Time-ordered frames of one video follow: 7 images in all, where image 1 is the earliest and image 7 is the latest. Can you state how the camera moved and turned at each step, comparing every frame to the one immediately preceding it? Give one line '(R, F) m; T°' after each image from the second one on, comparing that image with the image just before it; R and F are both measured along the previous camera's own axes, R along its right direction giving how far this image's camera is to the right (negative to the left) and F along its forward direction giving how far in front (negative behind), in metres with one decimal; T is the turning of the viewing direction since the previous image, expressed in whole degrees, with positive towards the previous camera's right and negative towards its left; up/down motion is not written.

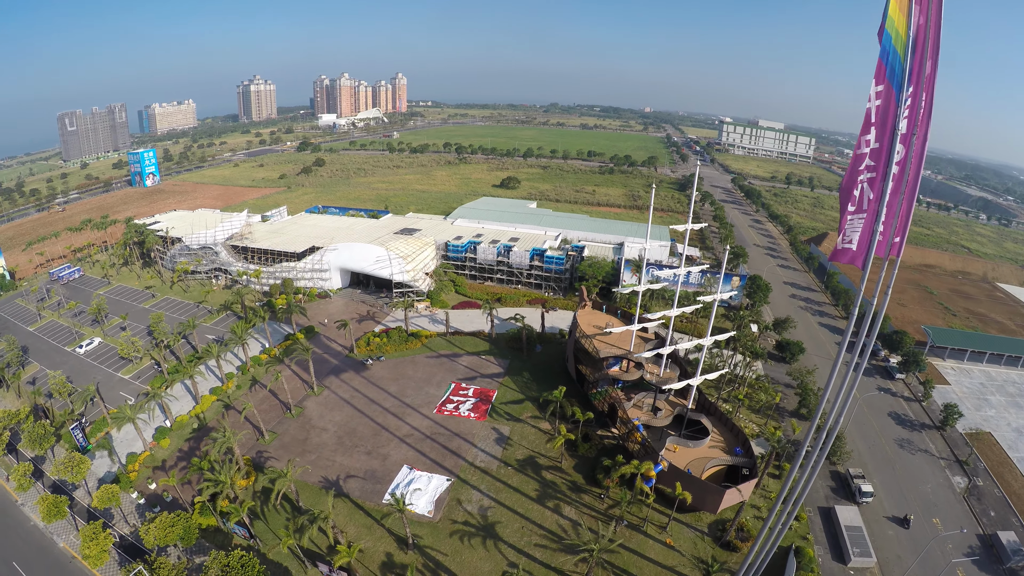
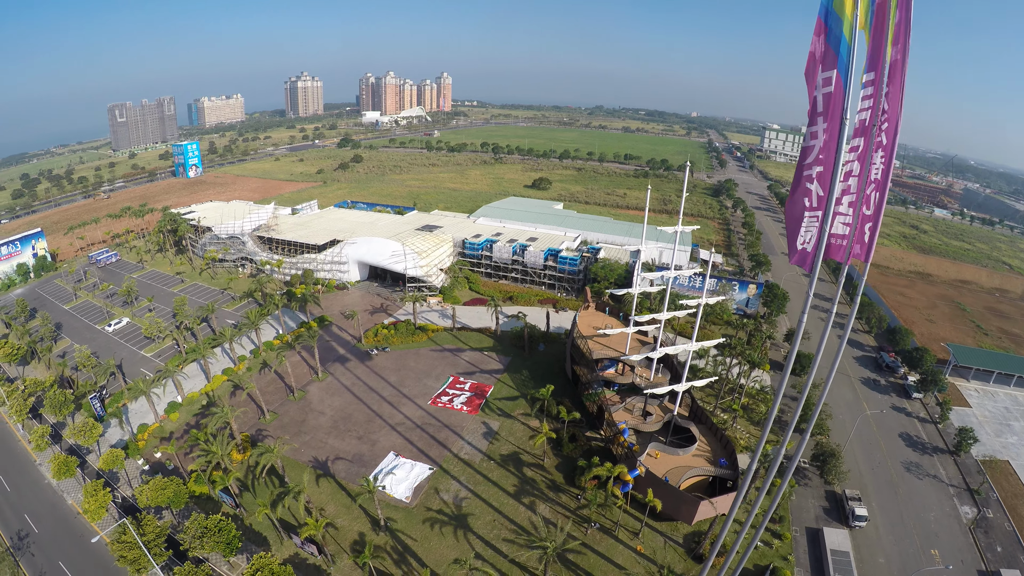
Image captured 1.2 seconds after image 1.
(+3.0, 0.0) m; -4°
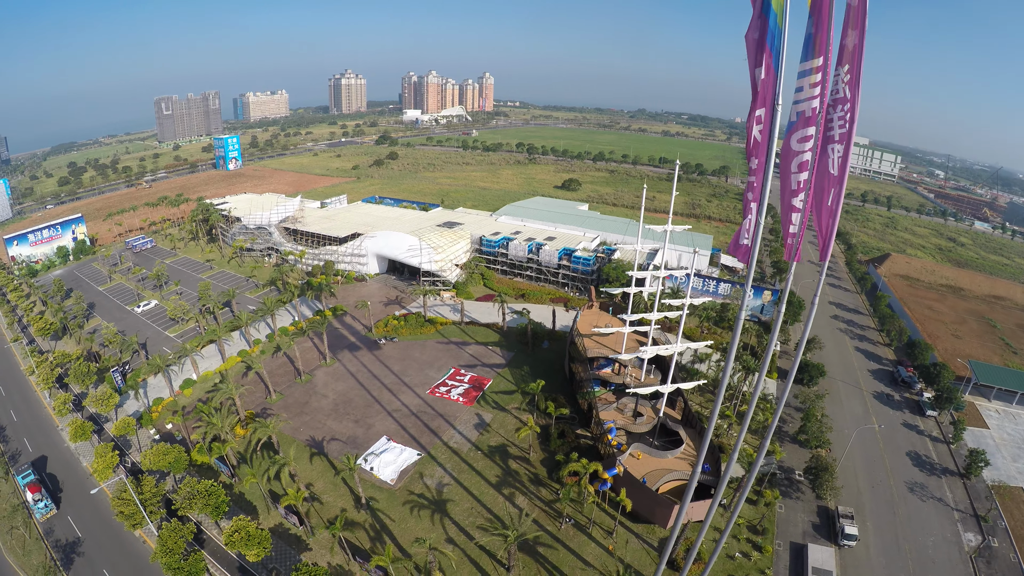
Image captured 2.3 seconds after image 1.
(+2.6, -0.3) m; -4°
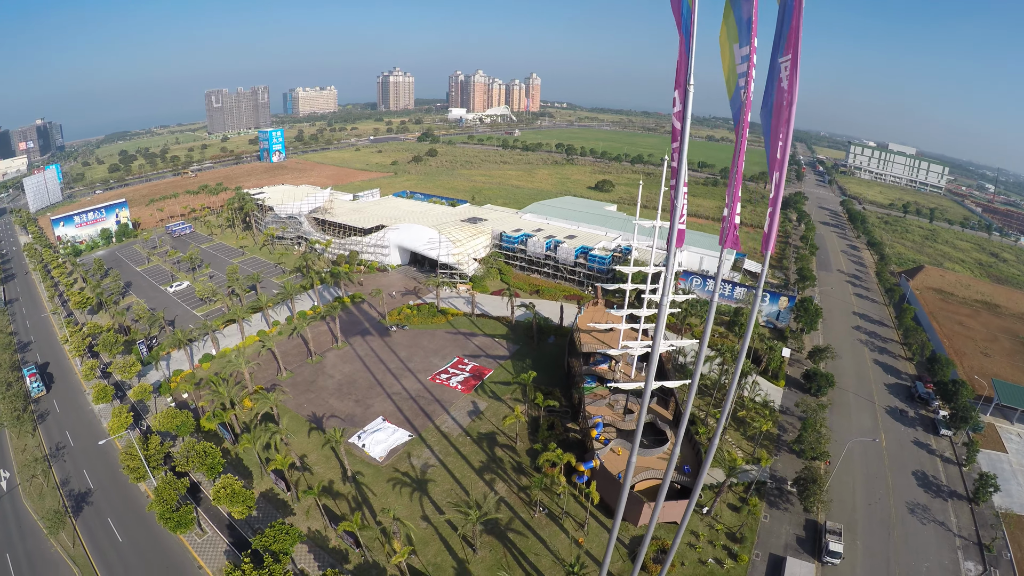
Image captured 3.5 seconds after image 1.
(+2.8, -0.5) m; -4°
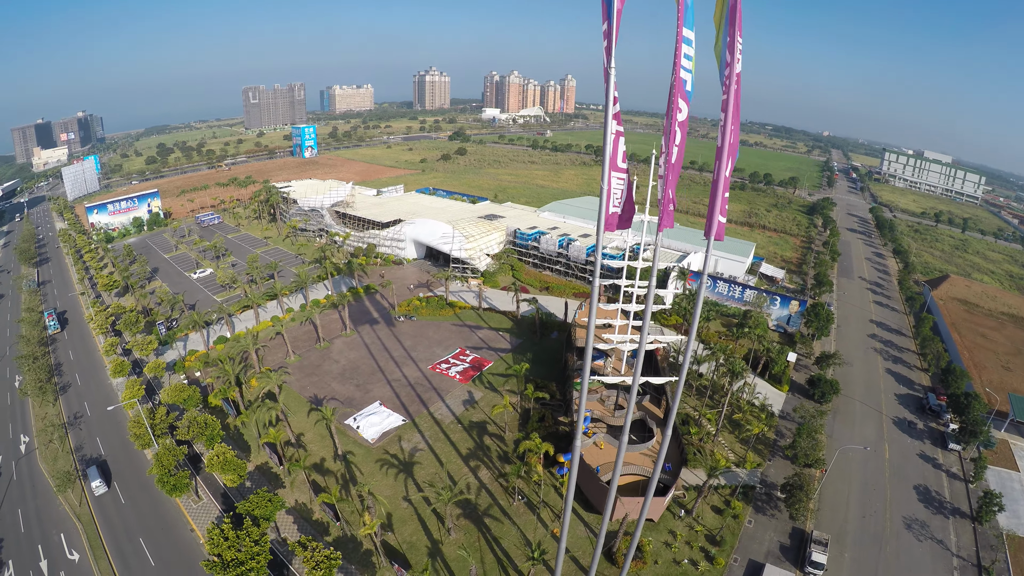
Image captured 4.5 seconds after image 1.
(+2.3, -0.5) m; -3°
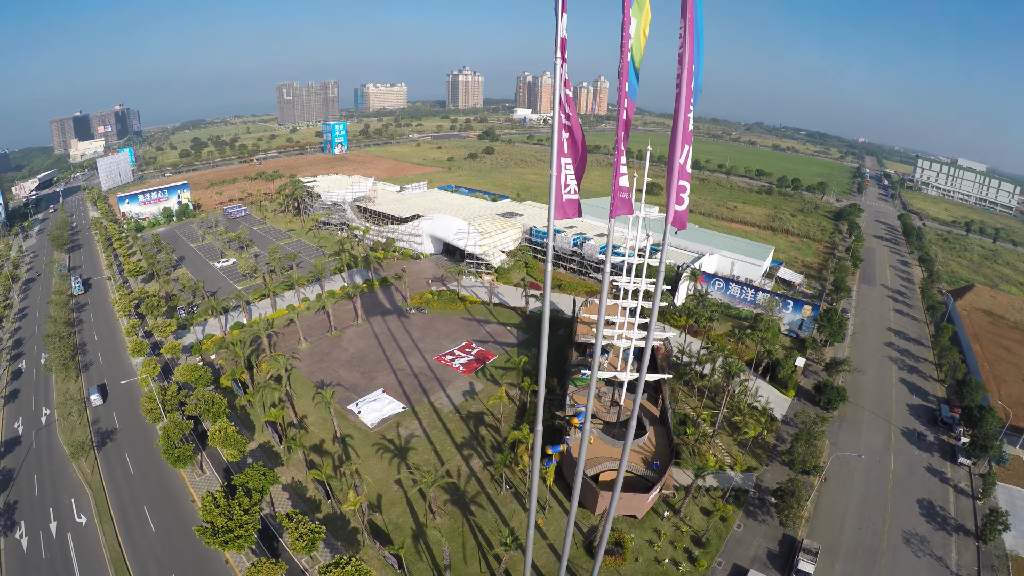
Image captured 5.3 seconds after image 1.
(+1.7, -0.5) m; -3°
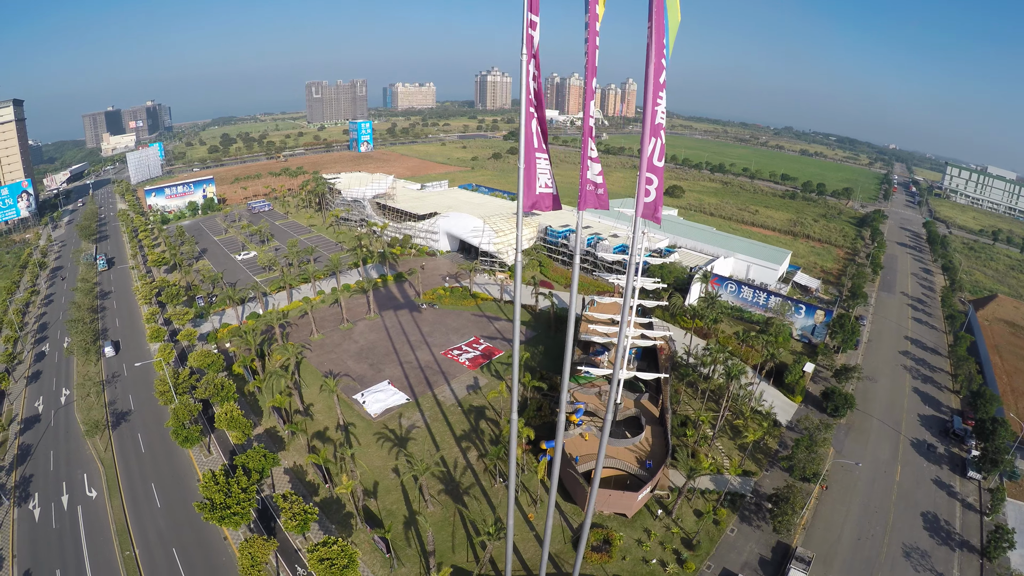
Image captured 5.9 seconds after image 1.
(+1.3, -0.5) m; -2°
